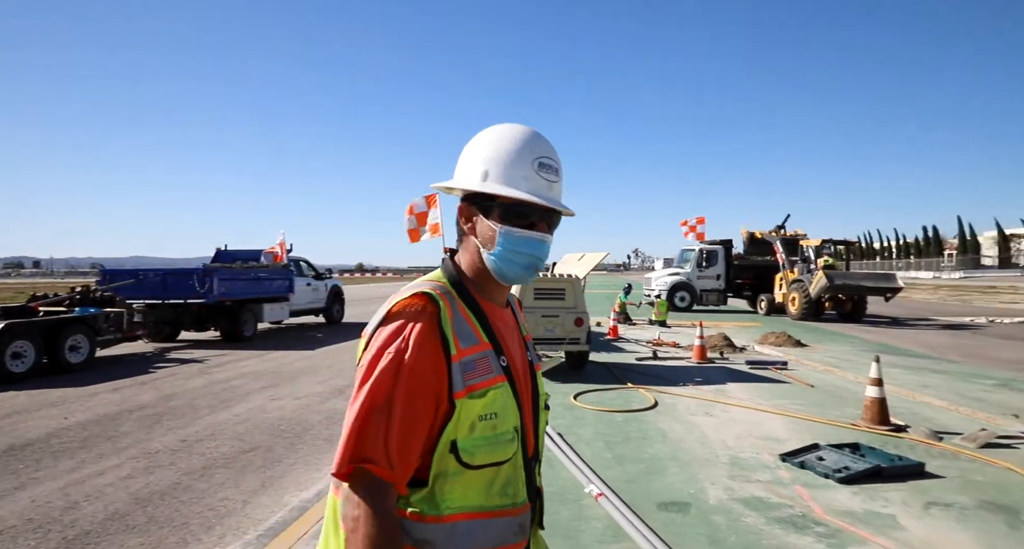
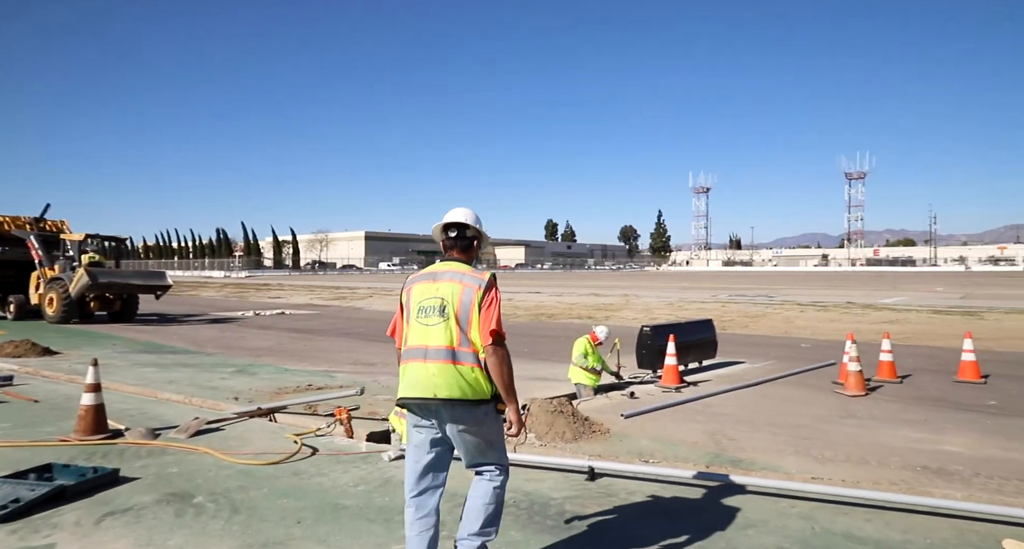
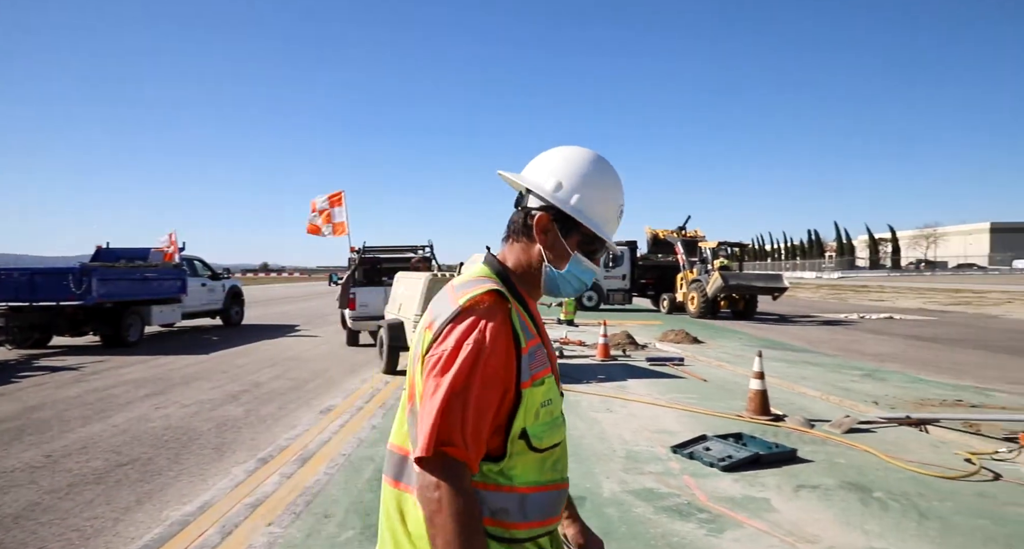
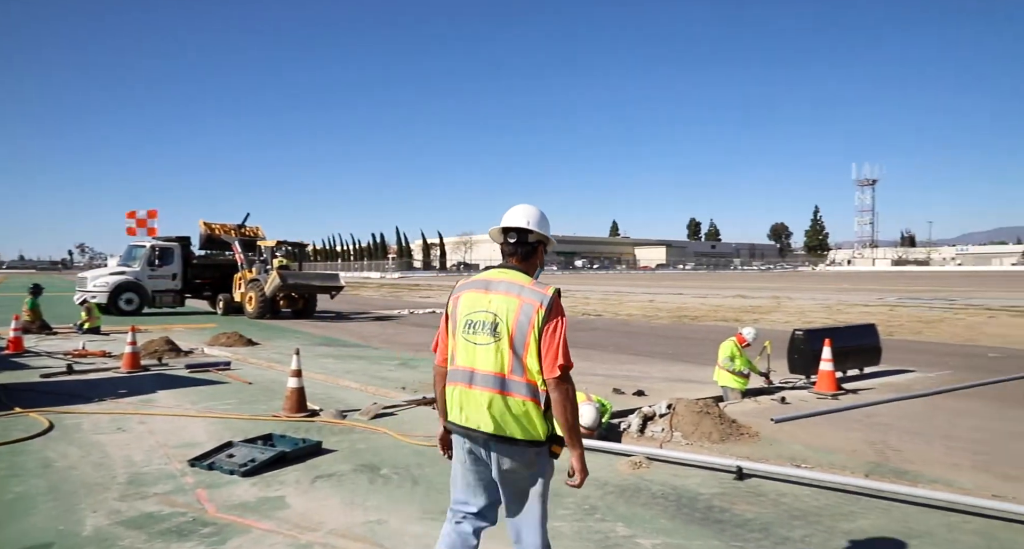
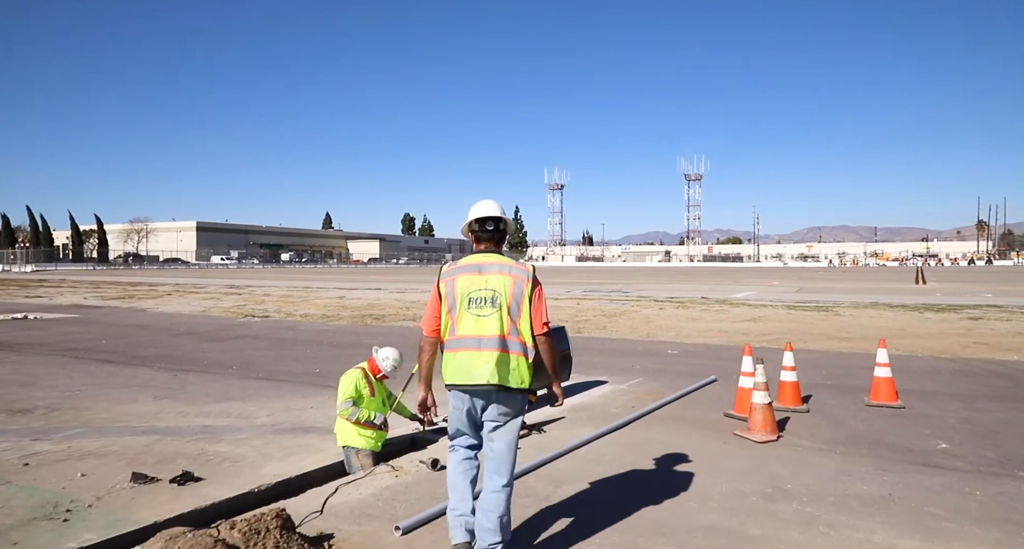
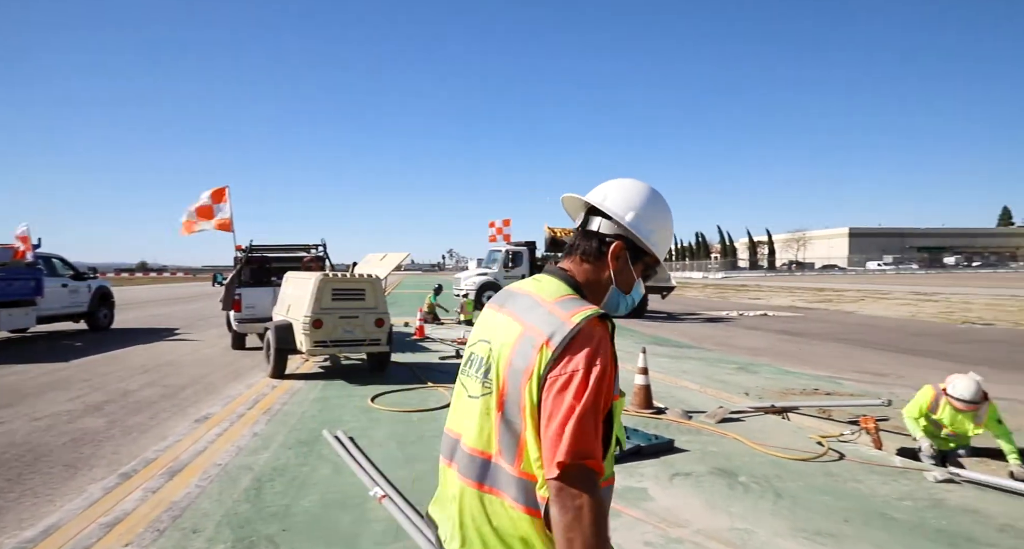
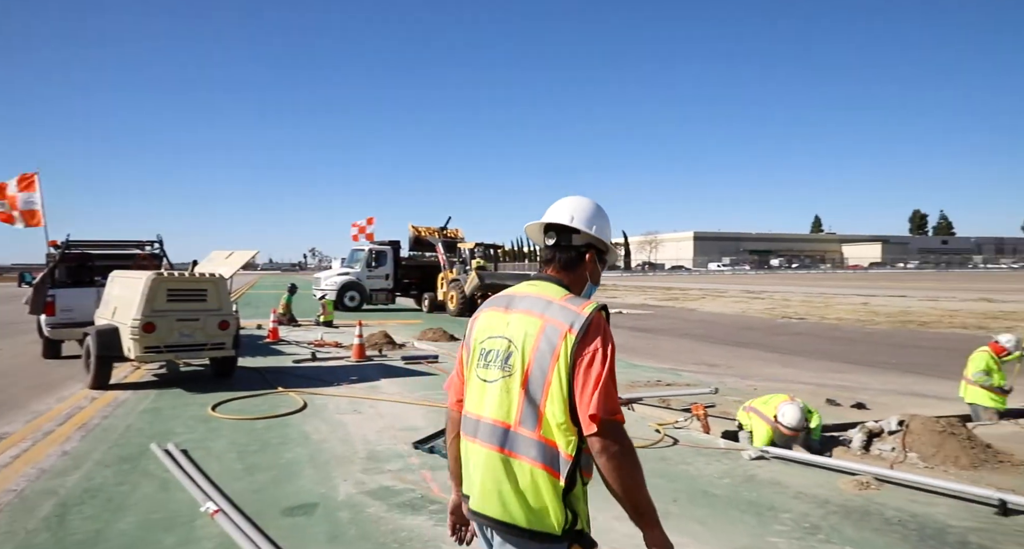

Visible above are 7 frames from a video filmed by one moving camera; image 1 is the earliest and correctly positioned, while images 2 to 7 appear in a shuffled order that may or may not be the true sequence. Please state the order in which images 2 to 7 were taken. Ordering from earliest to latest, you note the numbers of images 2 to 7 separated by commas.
3, 6, 7, 4, 2, 5
